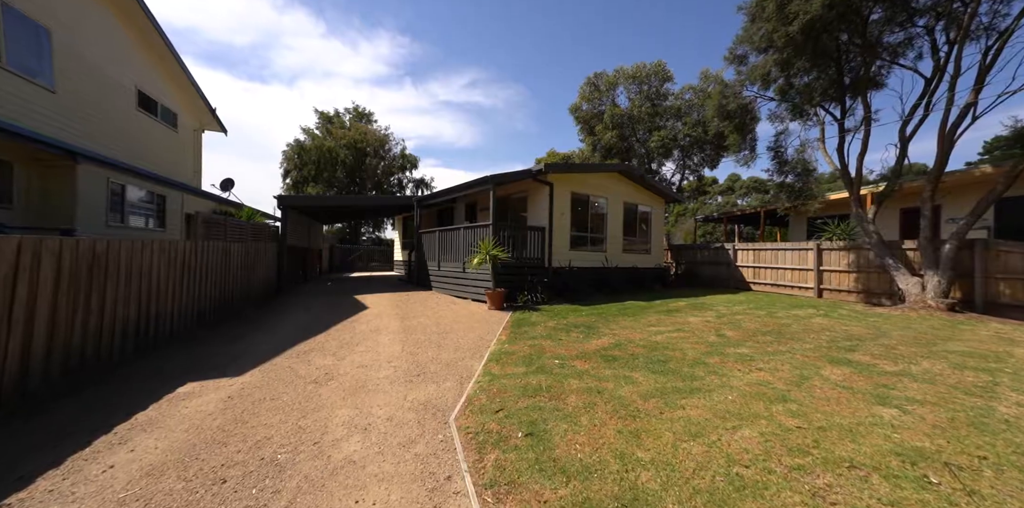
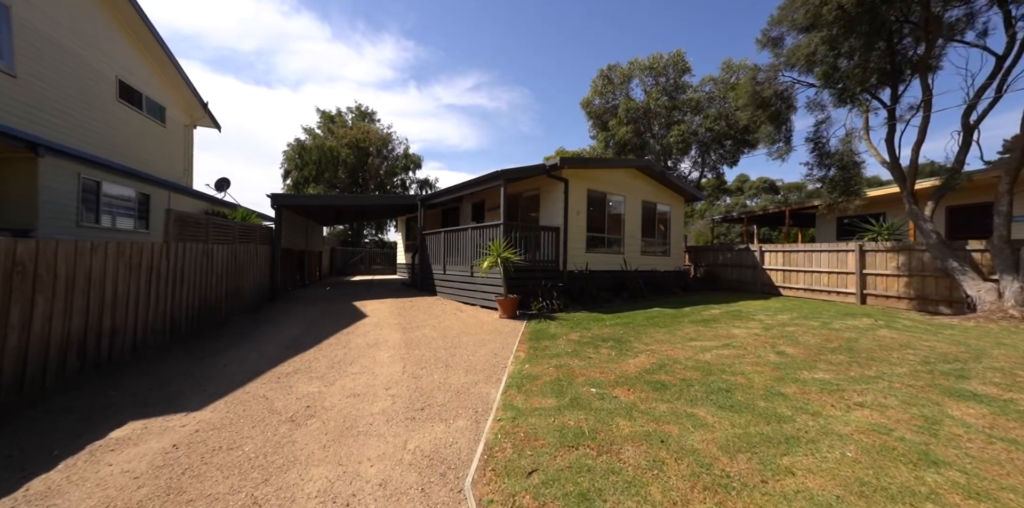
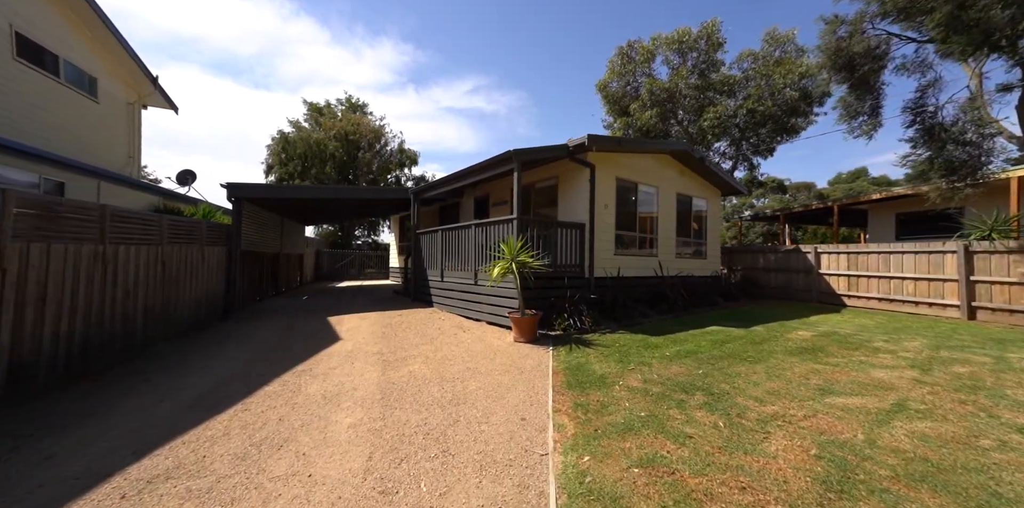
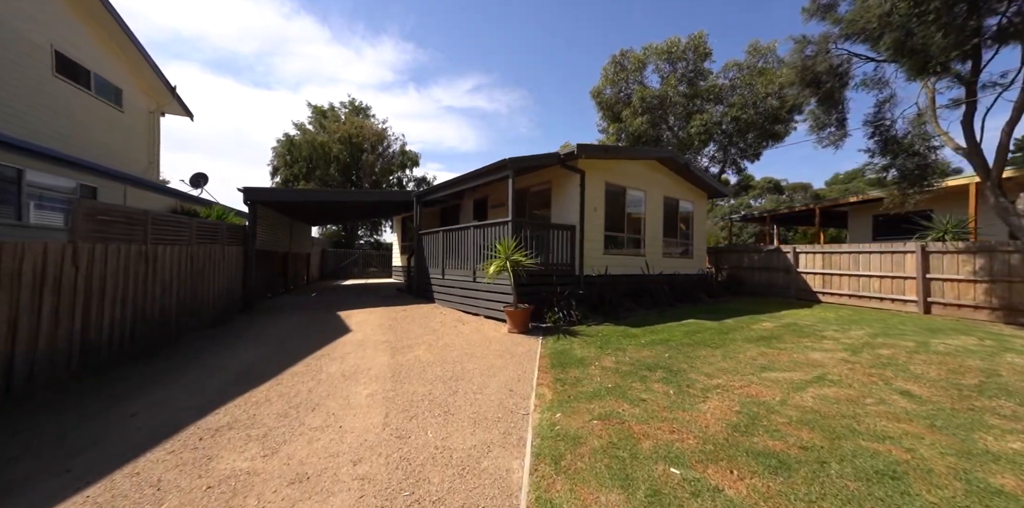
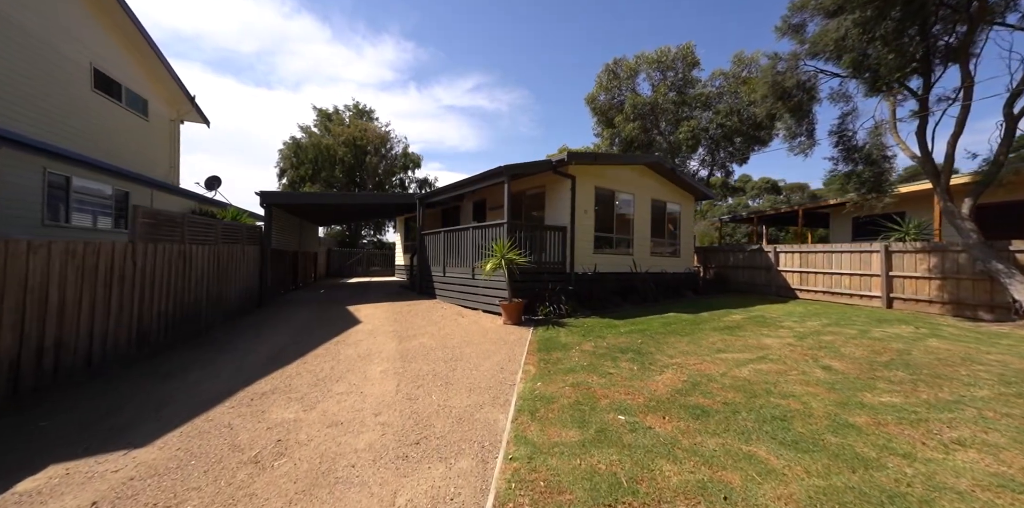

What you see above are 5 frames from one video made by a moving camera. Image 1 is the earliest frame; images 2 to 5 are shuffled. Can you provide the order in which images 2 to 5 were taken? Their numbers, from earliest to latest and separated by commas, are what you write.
2, 5, 4, 3
